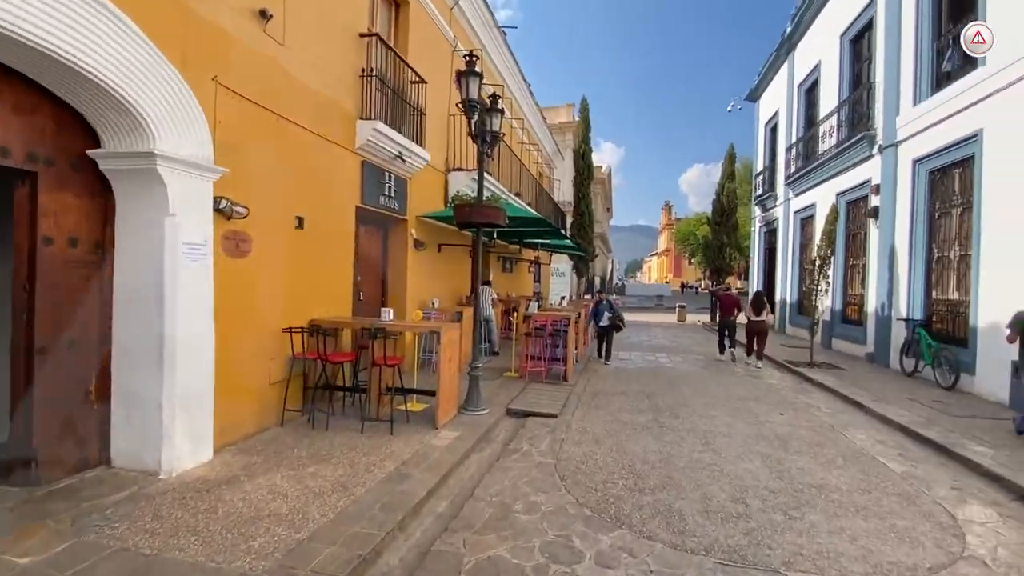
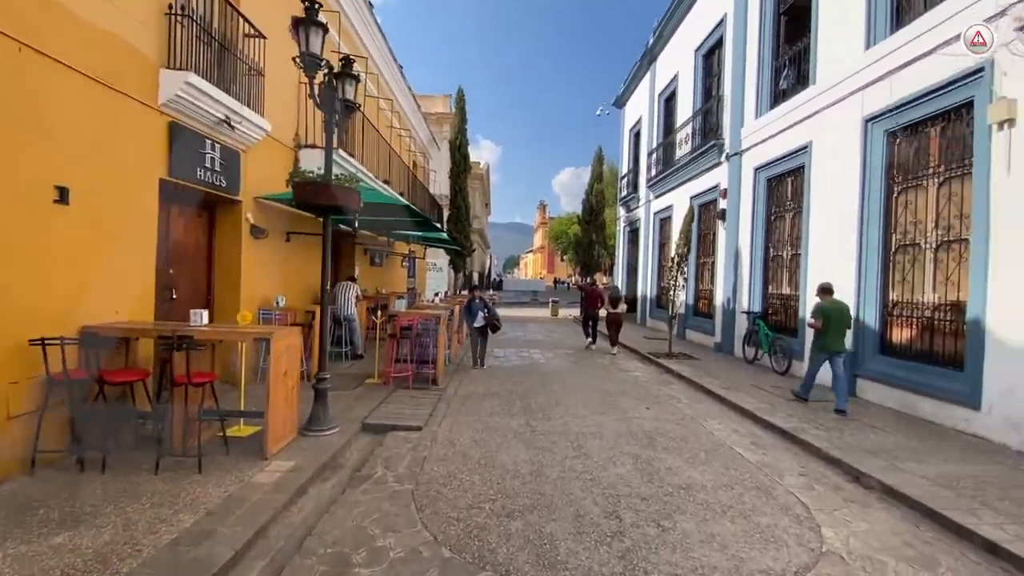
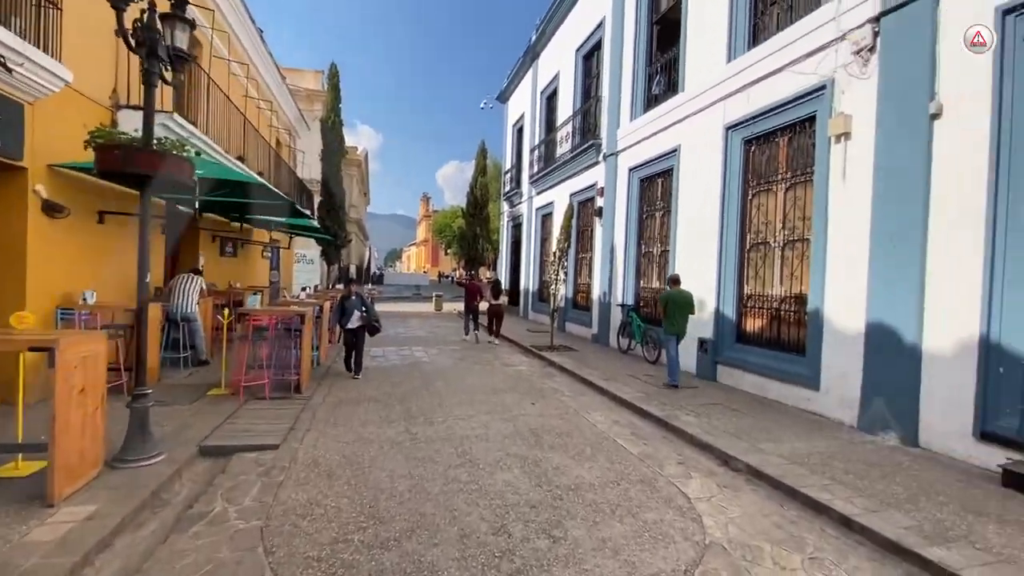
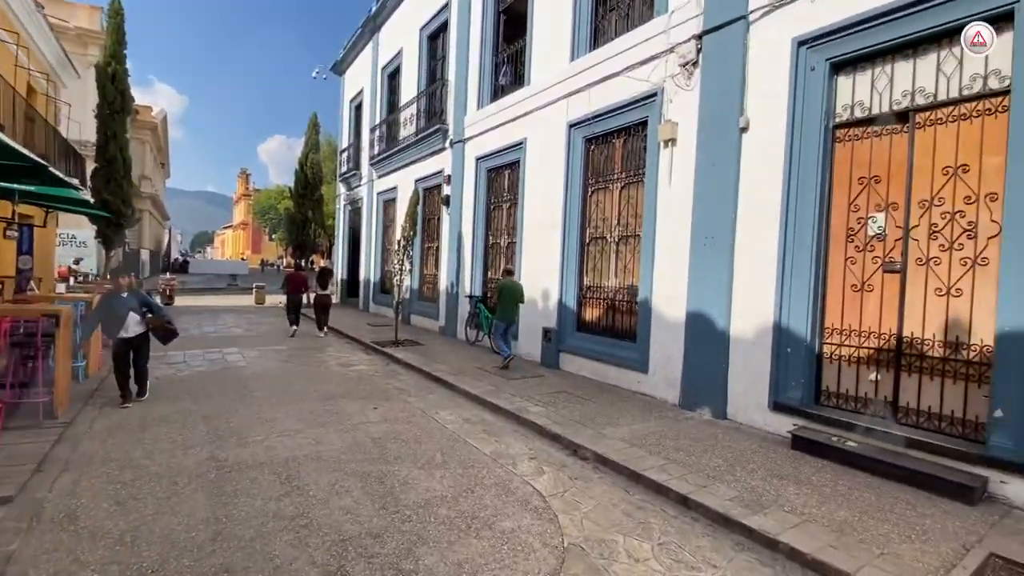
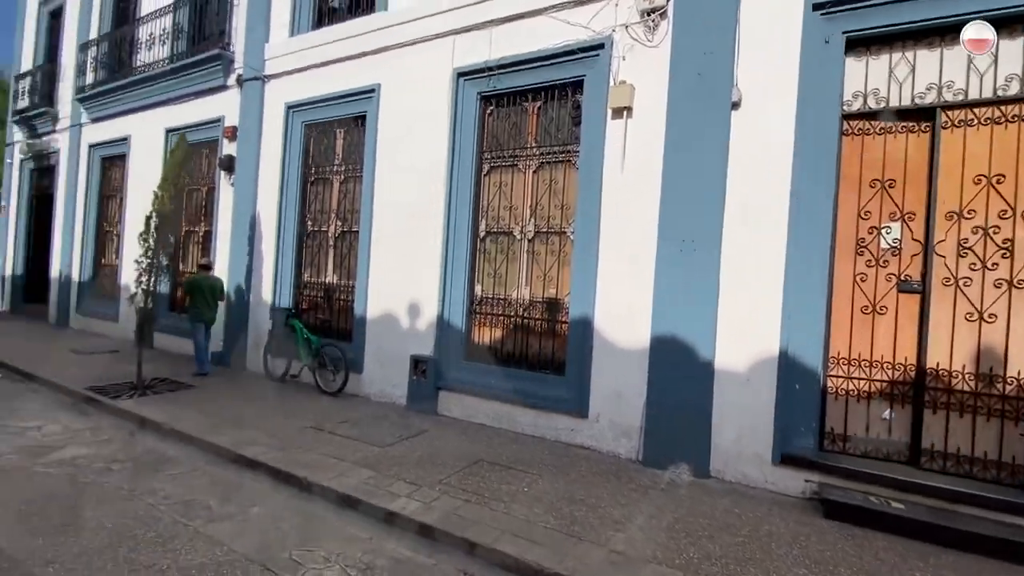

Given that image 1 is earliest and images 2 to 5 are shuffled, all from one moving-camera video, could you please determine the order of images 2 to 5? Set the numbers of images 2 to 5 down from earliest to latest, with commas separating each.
2, 3, 4, 5
